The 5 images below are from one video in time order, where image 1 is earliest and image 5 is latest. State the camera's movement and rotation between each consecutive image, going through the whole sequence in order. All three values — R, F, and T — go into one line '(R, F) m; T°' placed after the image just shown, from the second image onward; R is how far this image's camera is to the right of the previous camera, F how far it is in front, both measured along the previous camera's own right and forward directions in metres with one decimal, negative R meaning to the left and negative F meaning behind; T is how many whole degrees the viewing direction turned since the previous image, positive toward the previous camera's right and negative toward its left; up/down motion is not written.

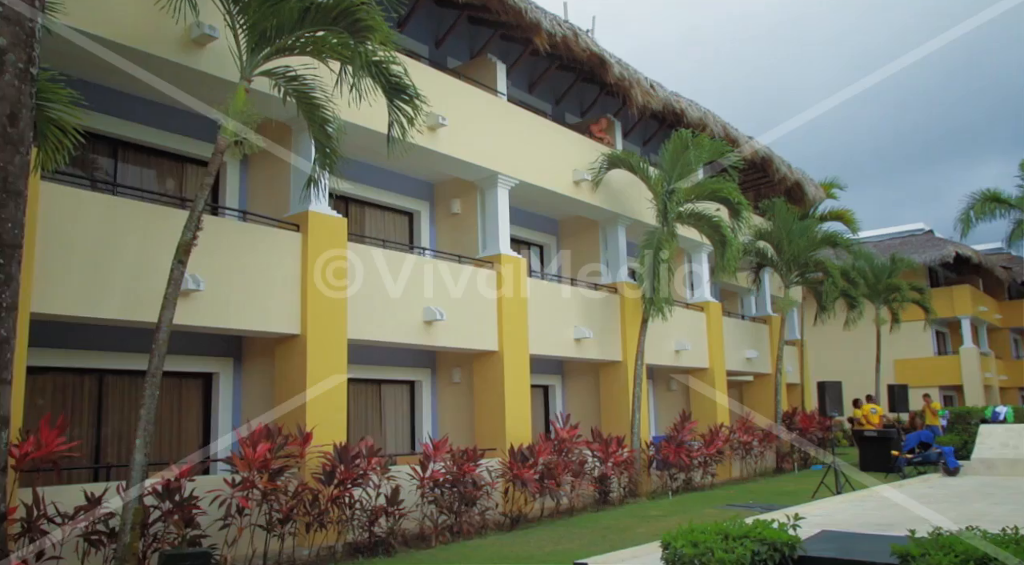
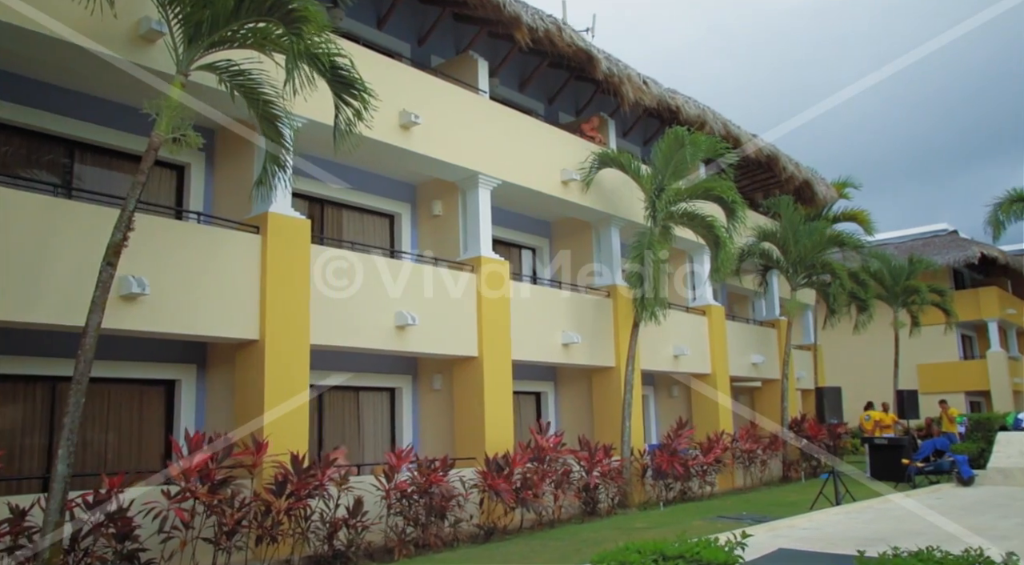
(+0.7, +0.5) m; -2°
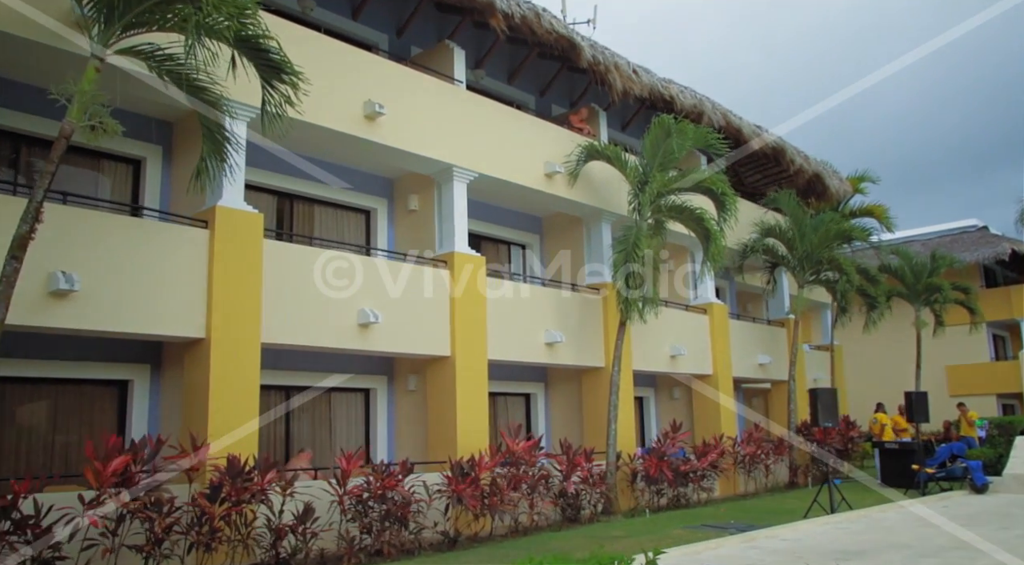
(+0.9, +0.5) m; -2°
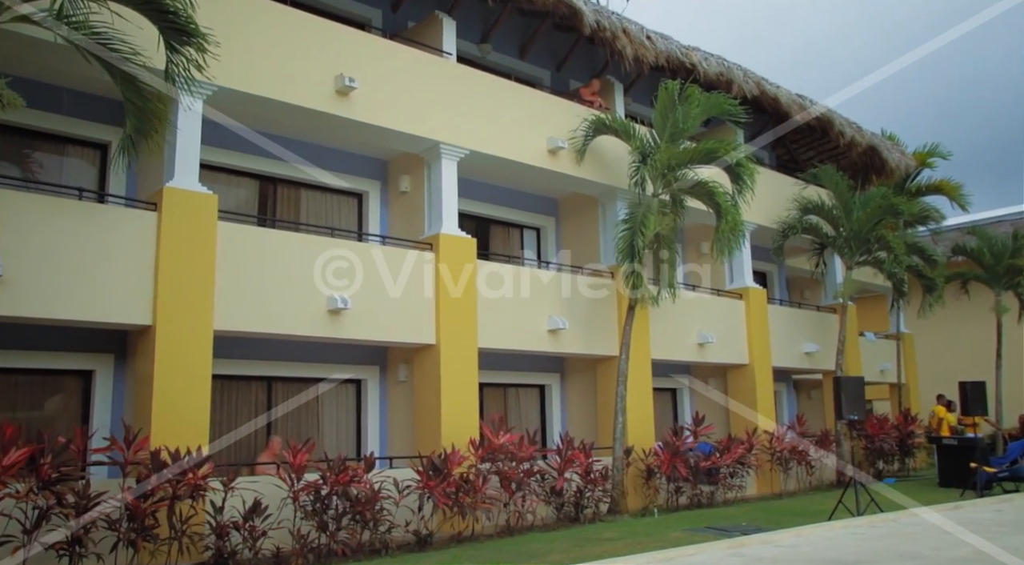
(+1.3, +0.9) m; -6°
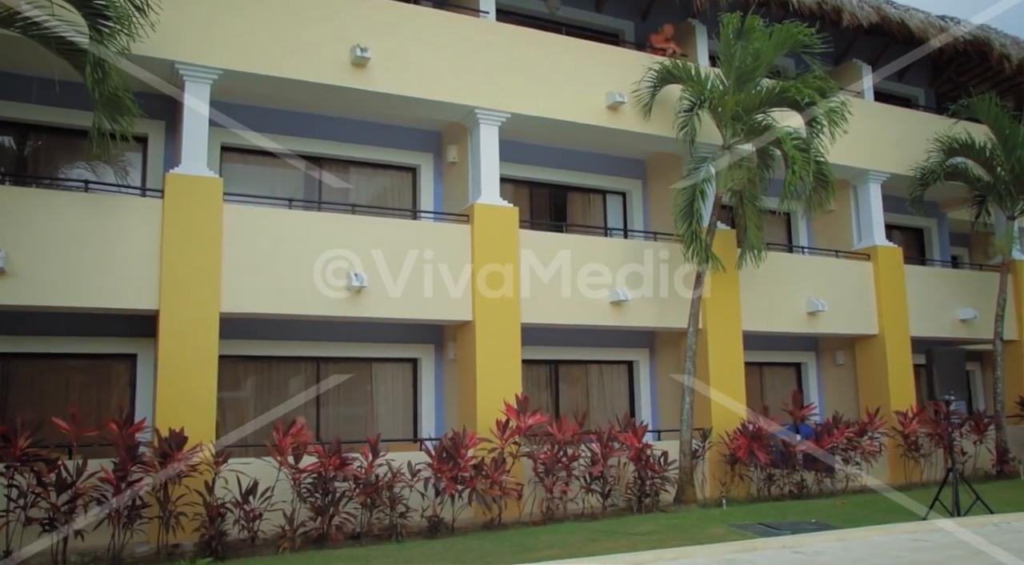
(+2.2, +1.1) m; -14°
